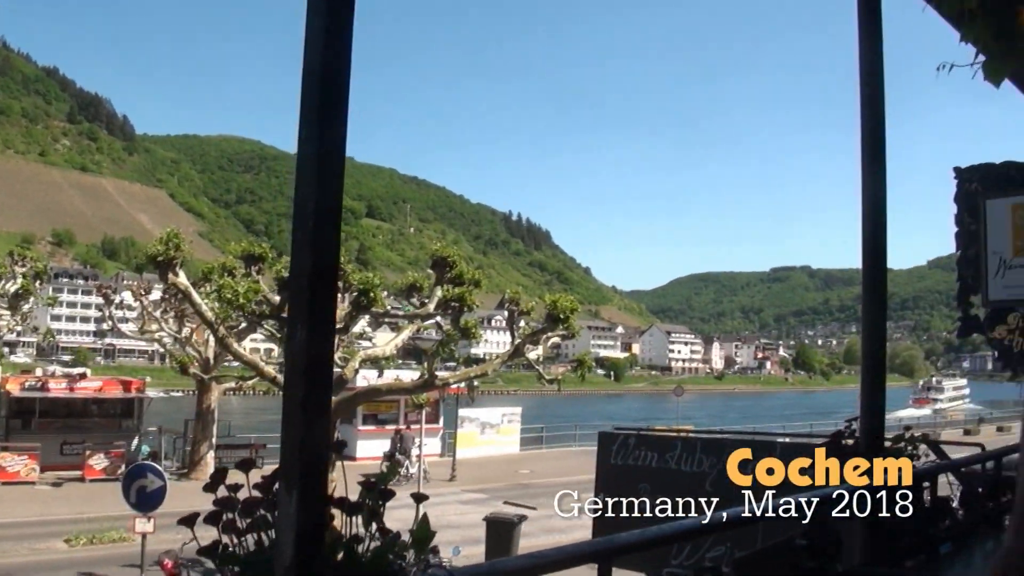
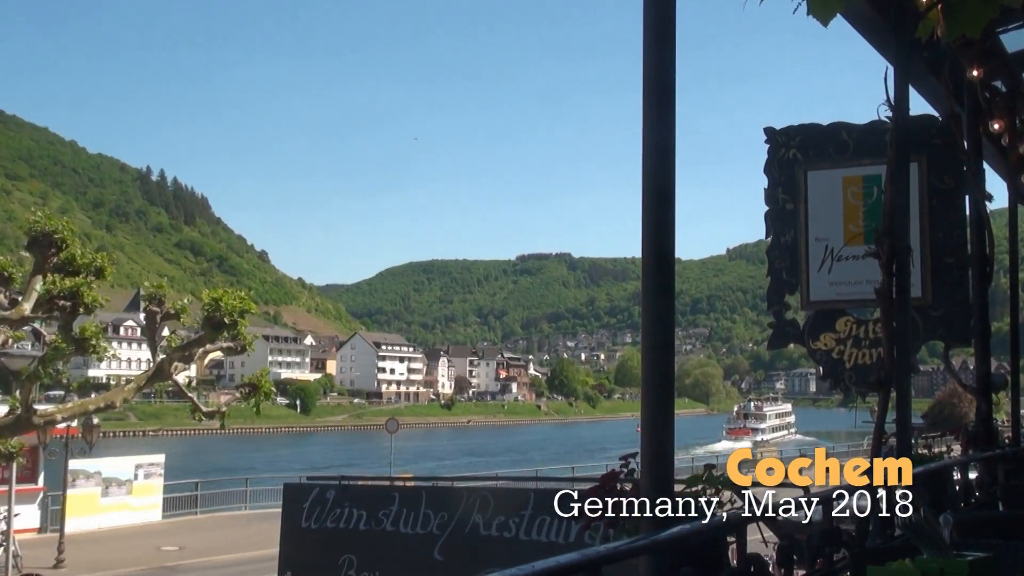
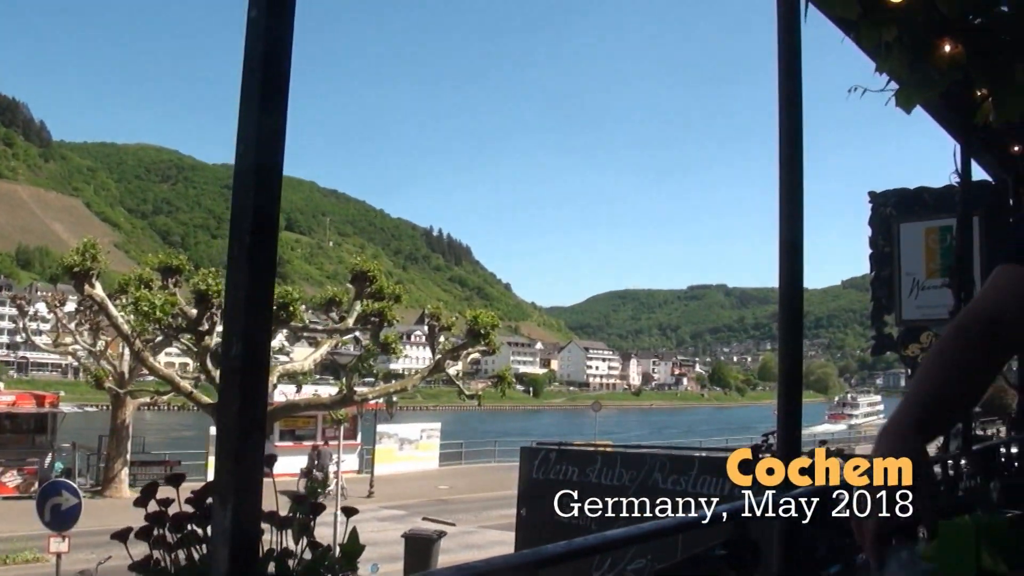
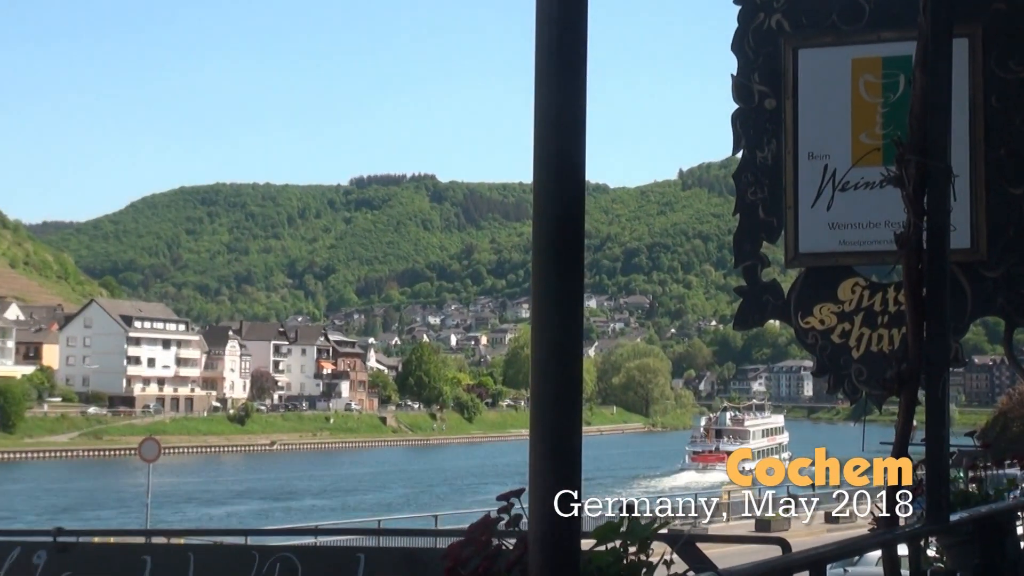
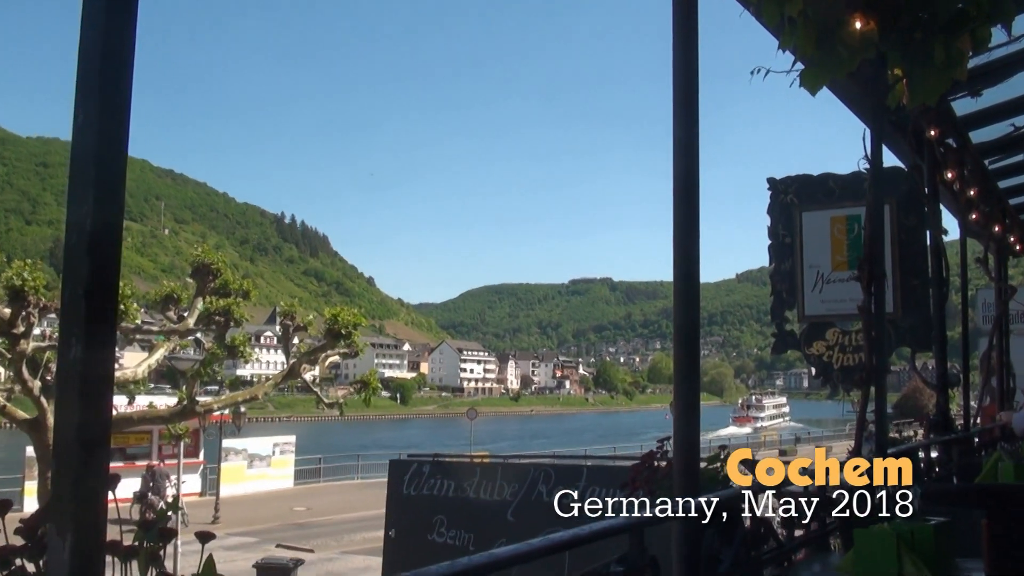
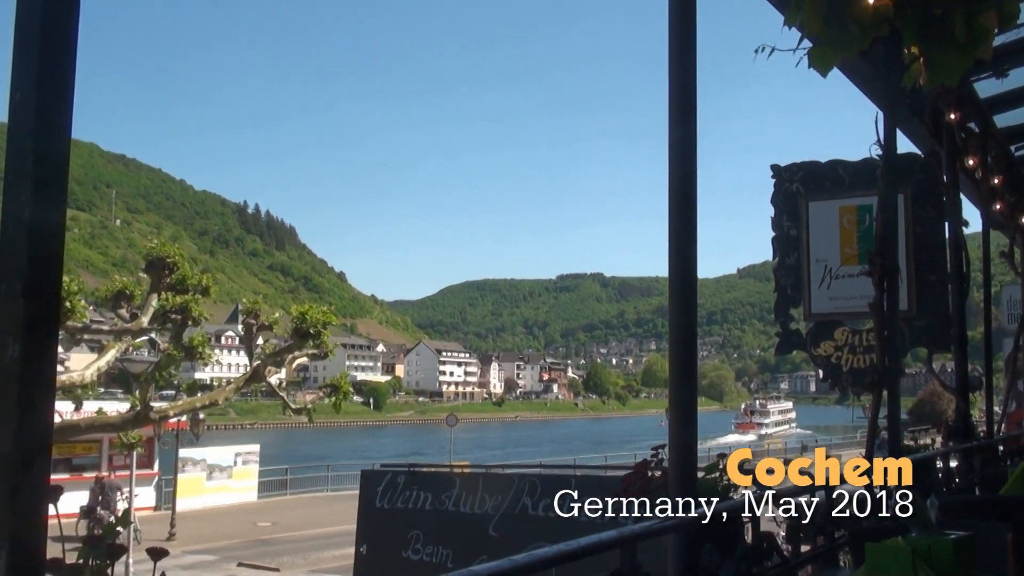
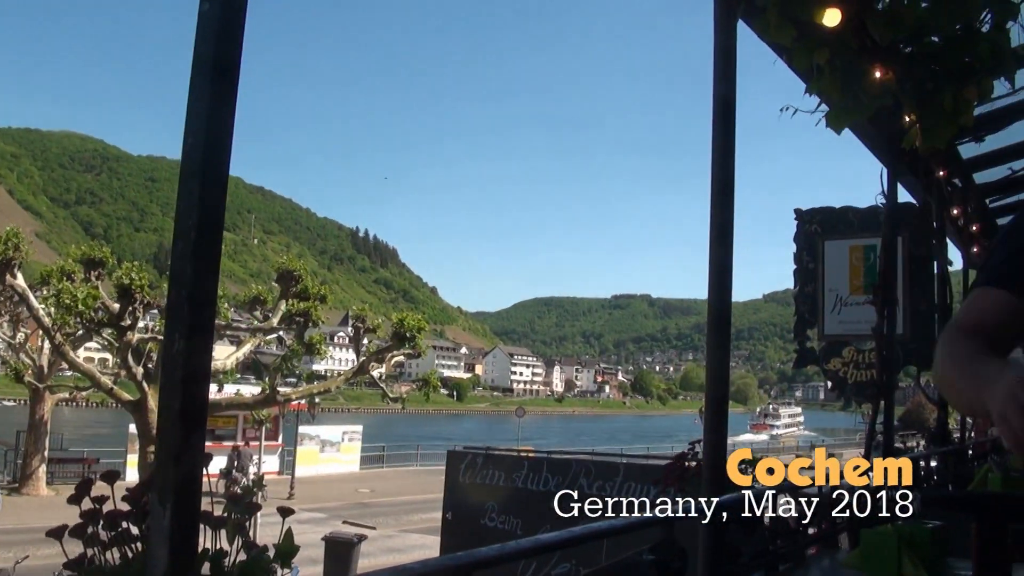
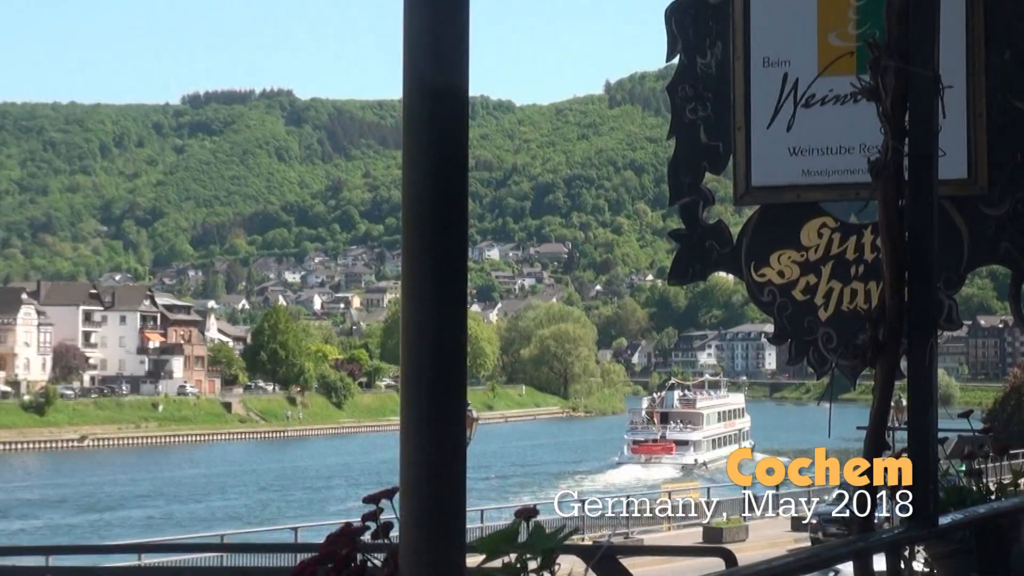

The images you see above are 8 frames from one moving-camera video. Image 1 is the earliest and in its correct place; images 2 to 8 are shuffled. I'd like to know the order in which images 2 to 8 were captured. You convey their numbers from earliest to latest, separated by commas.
3, 7, 5, 6, 2, 4, 8
